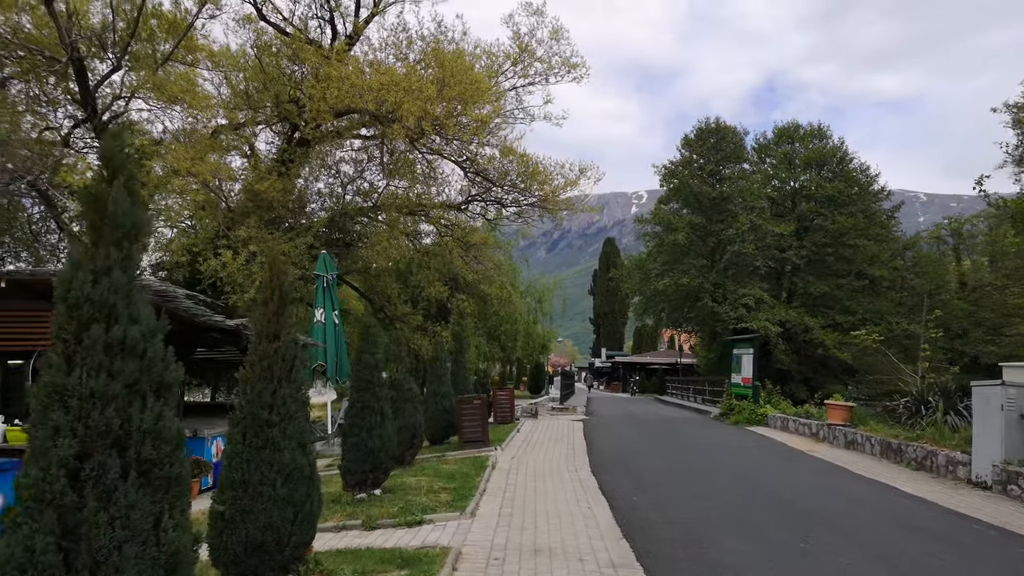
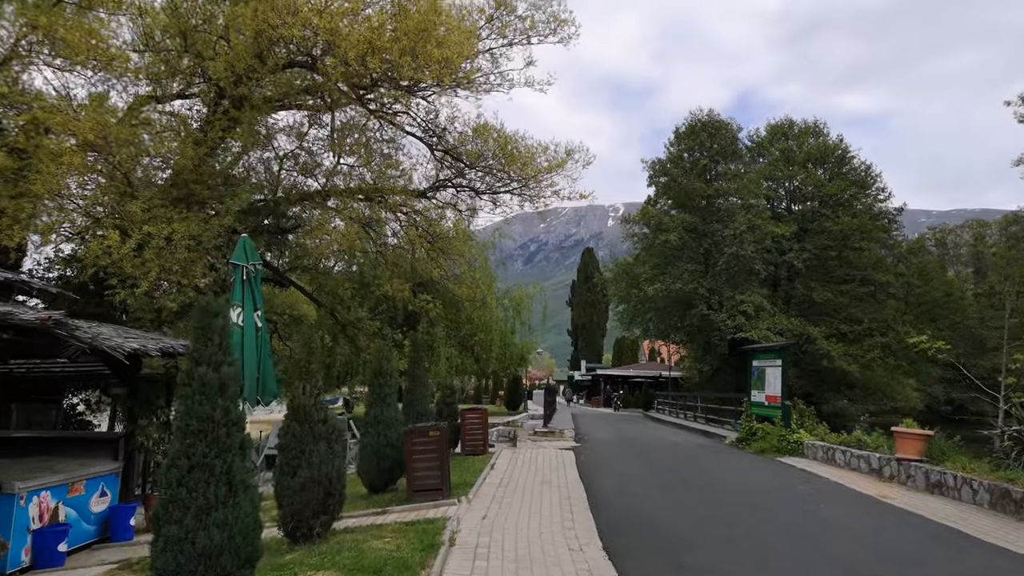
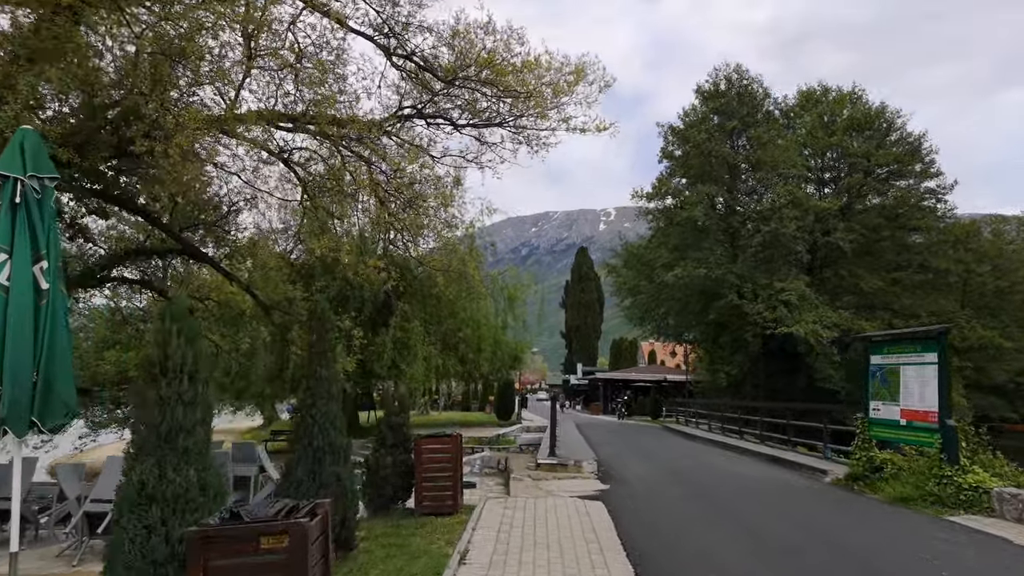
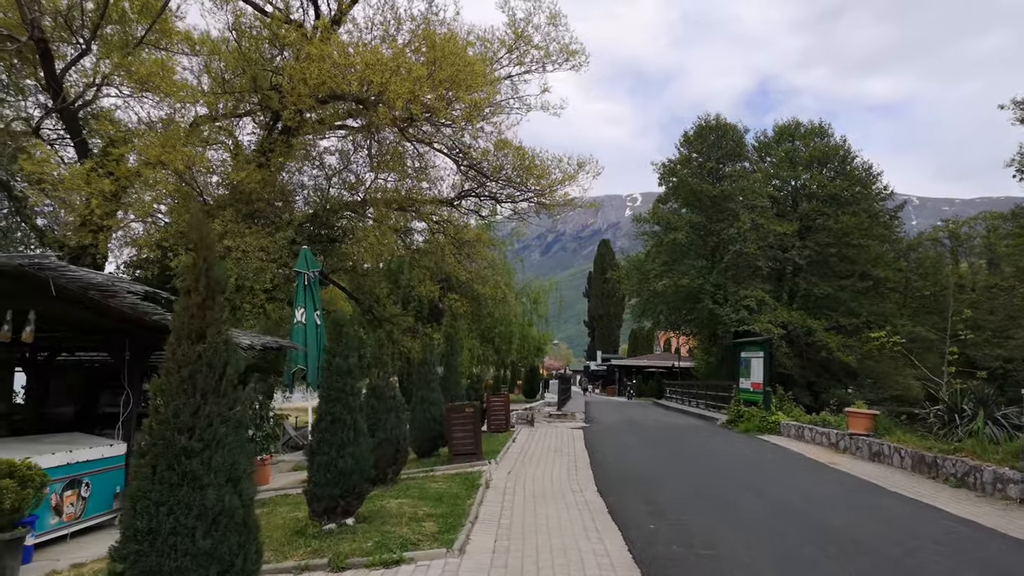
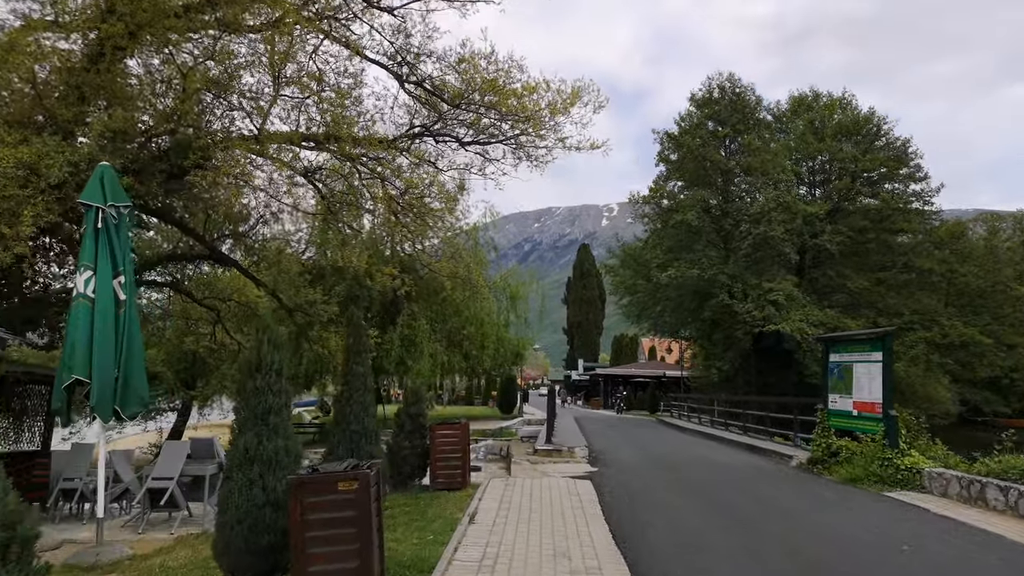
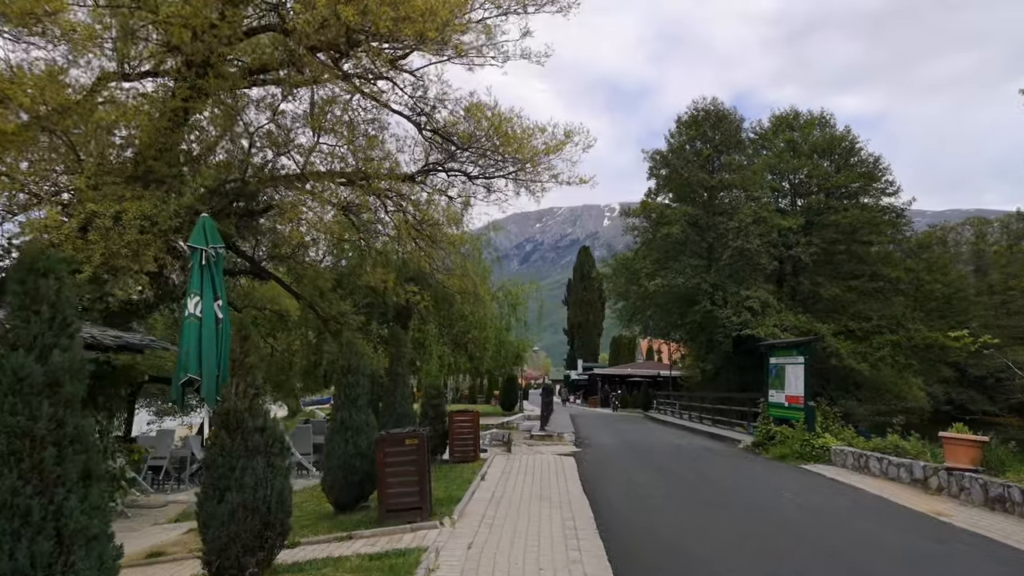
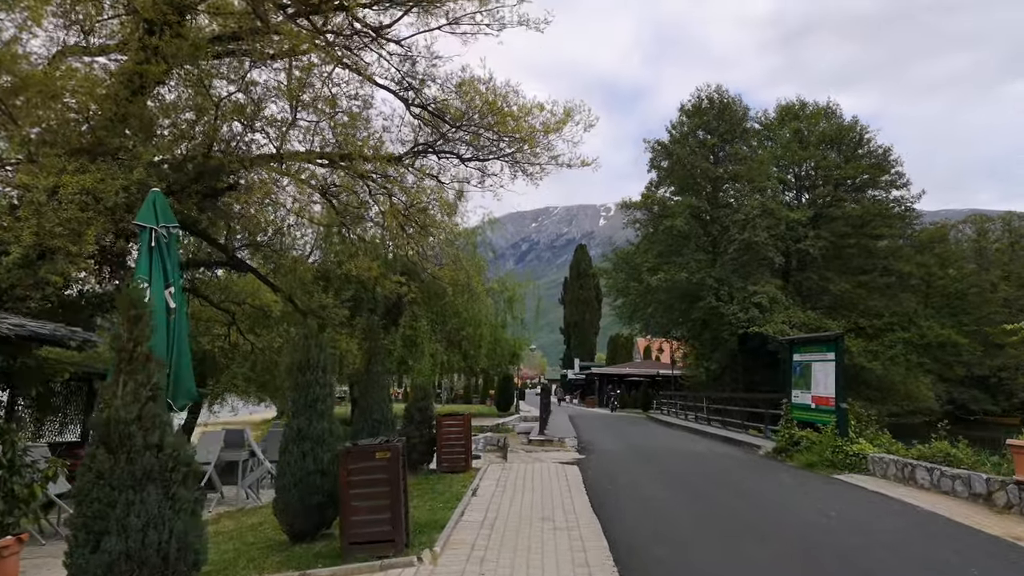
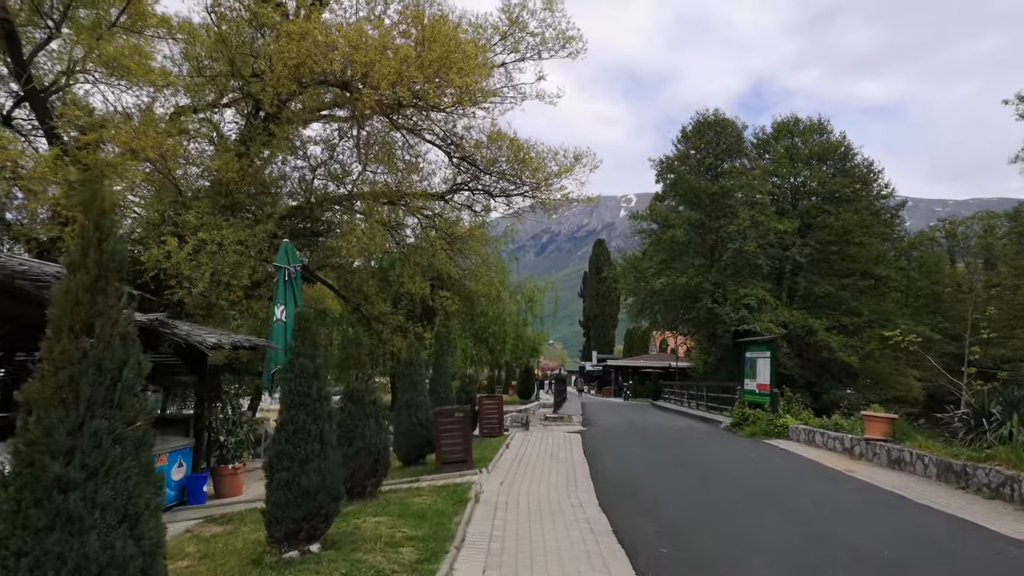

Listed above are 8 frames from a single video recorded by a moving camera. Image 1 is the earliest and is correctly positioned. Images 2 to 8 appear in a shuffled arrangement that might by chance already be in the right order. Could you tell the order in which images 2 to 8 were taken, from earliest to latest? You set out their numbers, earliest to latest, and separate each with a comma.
4, 8, 2, 6, 7, 5, 3
